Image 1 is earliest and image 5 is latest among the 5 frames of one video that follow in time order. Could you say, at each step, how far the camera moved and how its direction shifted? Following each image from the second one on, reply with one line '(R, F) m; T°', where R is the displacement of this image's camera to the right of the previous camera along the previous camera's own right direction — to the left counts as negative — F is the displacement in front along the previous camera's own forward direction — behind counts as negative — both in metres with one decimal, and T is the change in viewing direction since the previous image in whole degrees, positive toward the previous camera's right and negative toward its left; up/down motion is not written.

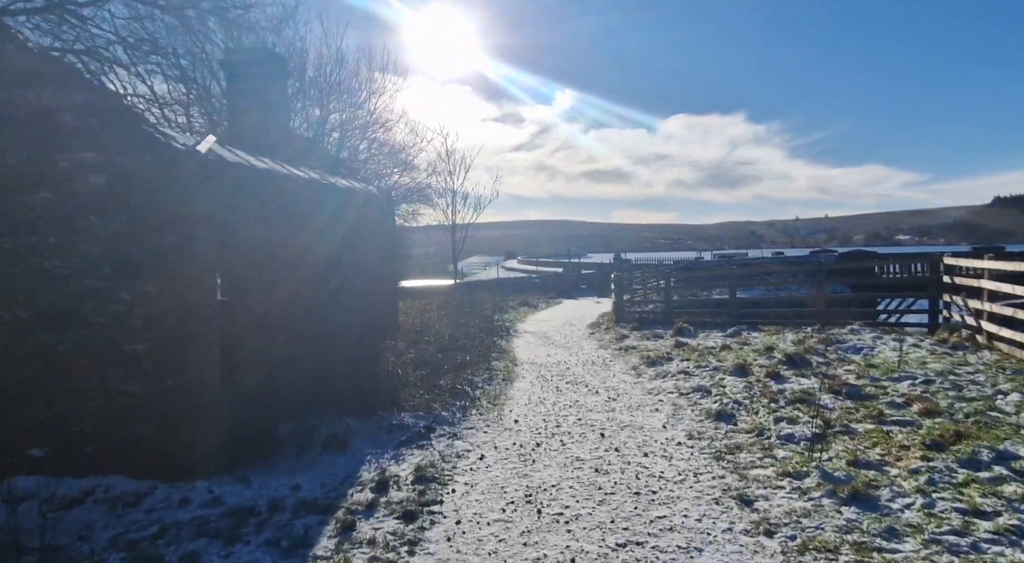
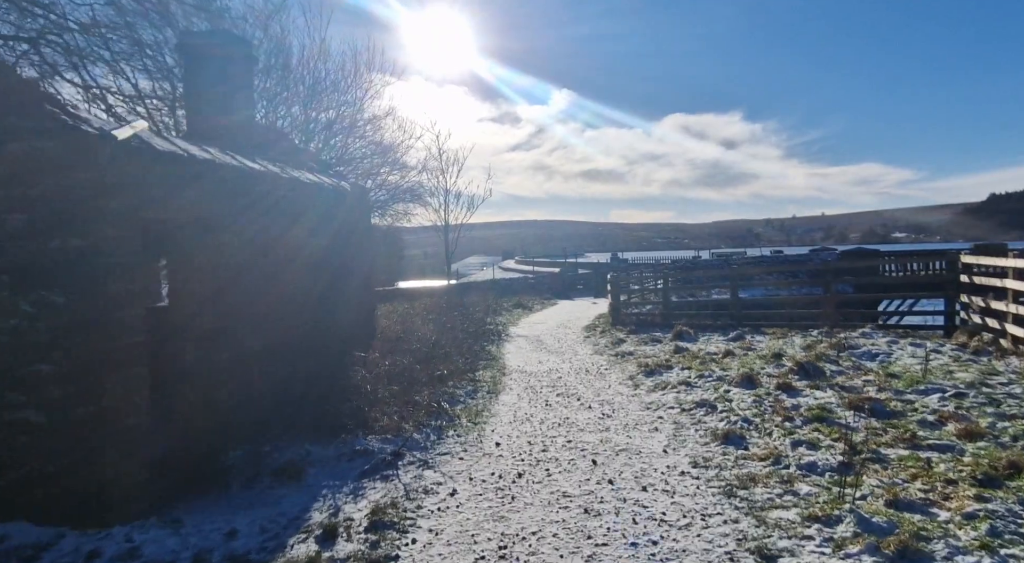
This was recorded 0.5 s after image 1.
(+0.2, +0.7) m; 0°
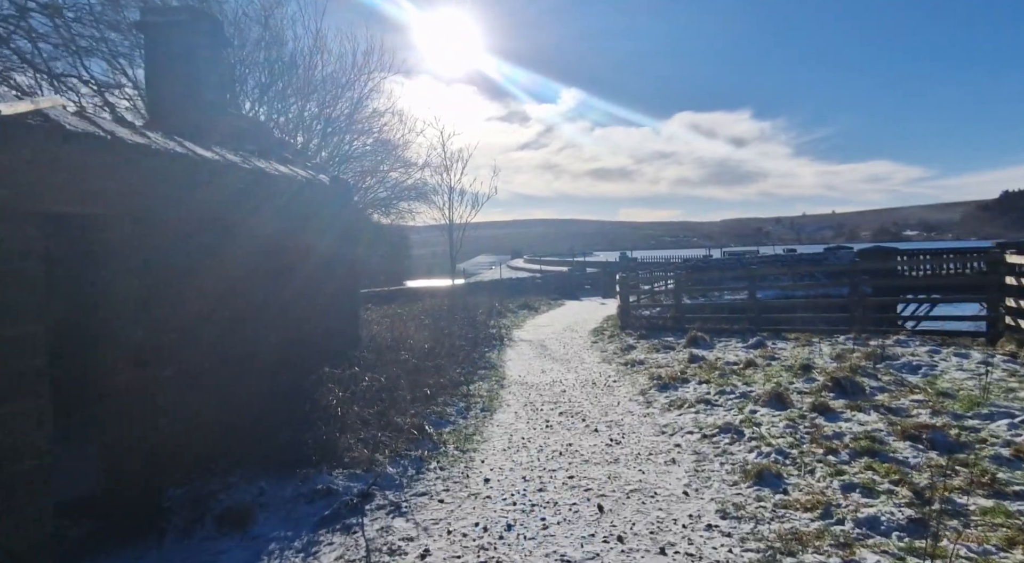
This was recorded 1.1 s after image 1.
(+0.1, +0.8) m; -1°
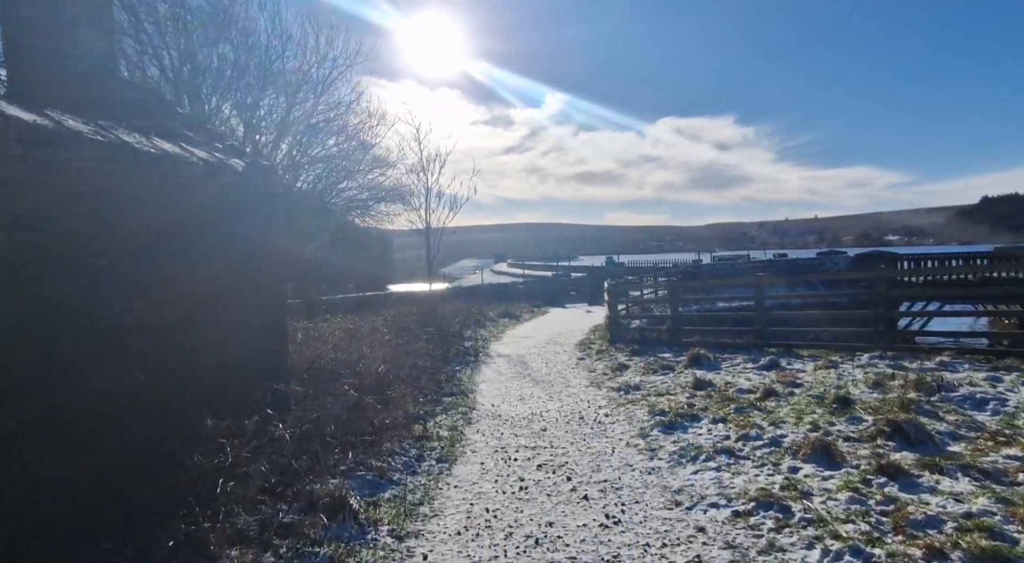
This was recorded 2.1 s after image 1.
(+0.2, +1.6) m; +1°
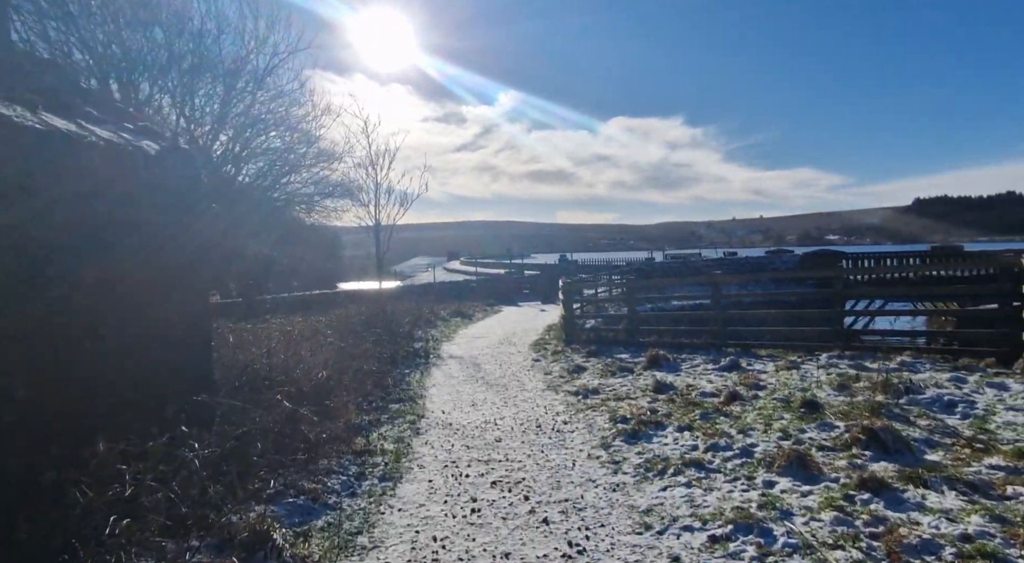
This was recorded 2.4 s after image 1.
(0.0, +0.5) m; +5°
